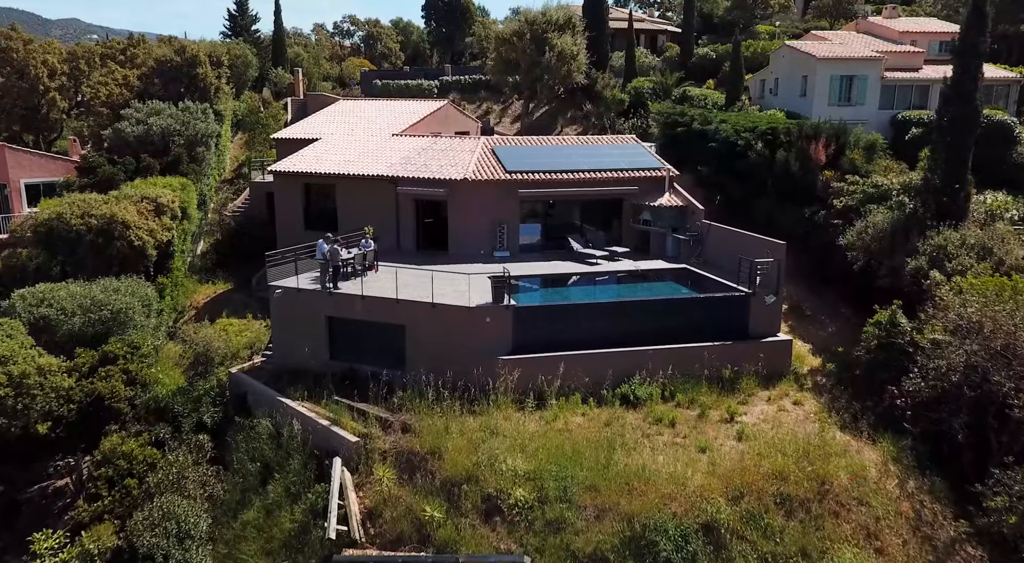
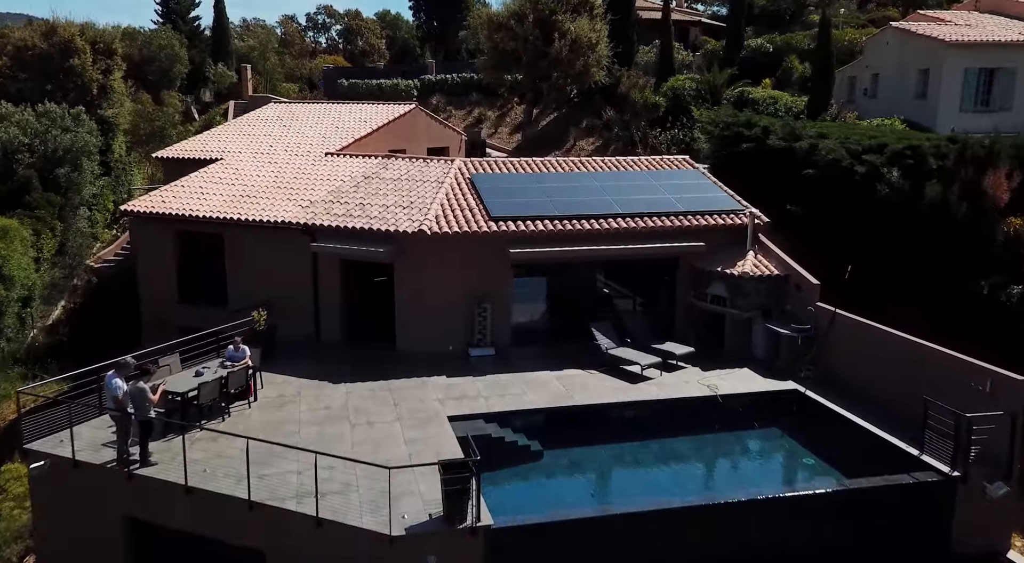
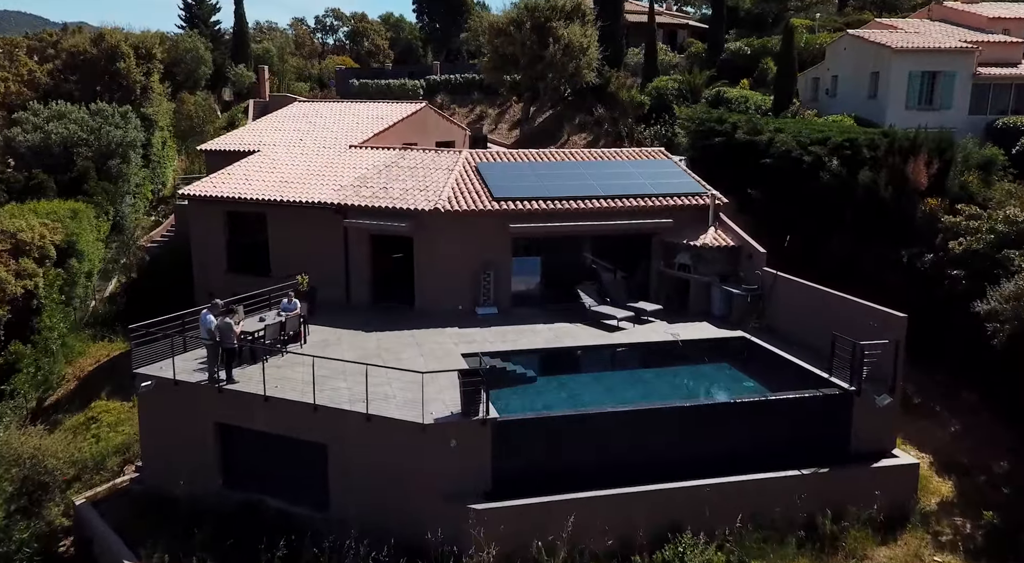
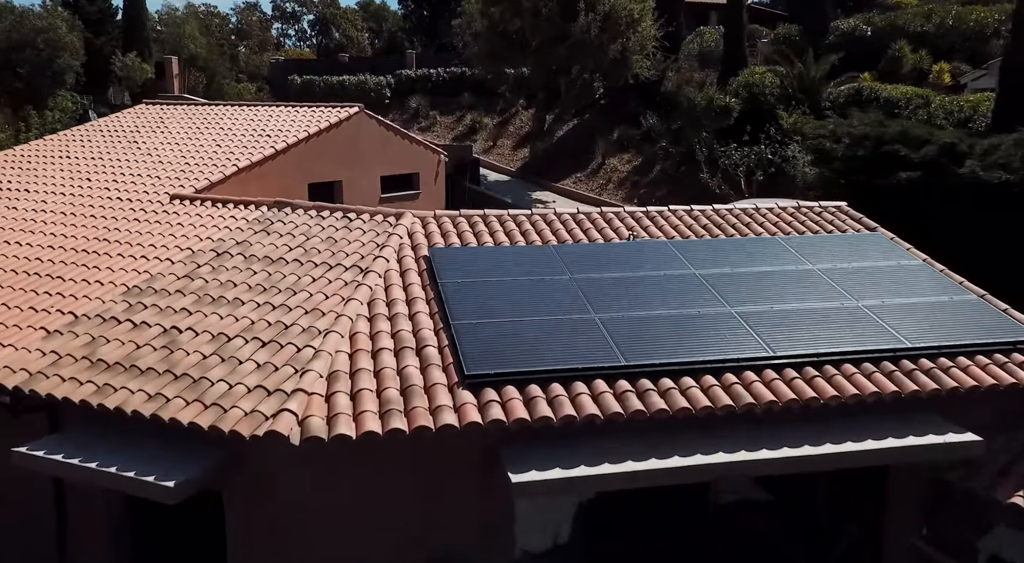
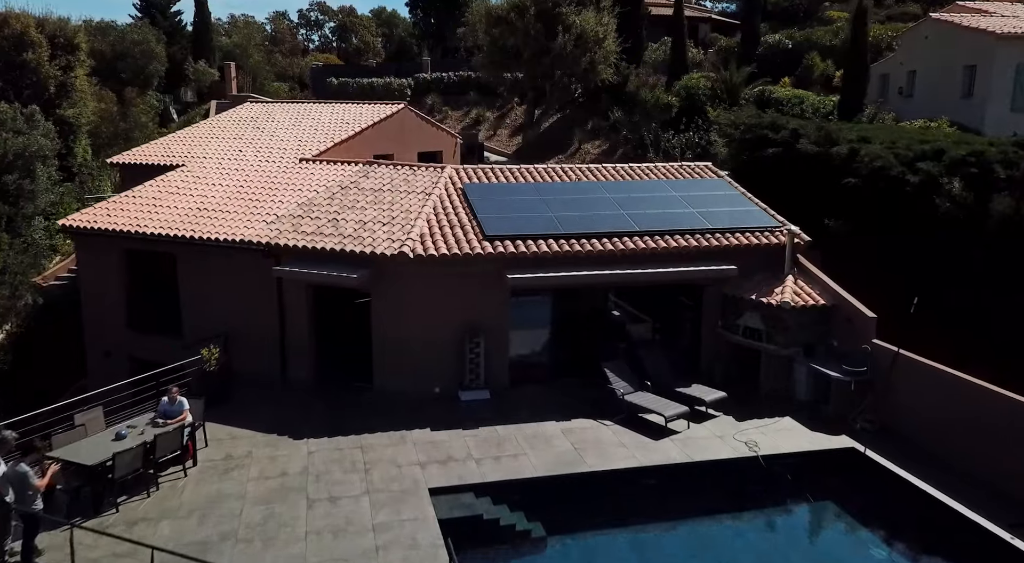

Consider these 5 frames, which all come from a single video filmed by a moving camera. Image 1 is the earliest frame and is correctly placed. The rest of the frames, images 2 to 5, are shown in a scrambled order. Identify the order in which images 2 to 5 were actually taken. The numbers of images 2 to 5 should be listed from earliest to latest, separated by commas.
3, 2, 5, 4
